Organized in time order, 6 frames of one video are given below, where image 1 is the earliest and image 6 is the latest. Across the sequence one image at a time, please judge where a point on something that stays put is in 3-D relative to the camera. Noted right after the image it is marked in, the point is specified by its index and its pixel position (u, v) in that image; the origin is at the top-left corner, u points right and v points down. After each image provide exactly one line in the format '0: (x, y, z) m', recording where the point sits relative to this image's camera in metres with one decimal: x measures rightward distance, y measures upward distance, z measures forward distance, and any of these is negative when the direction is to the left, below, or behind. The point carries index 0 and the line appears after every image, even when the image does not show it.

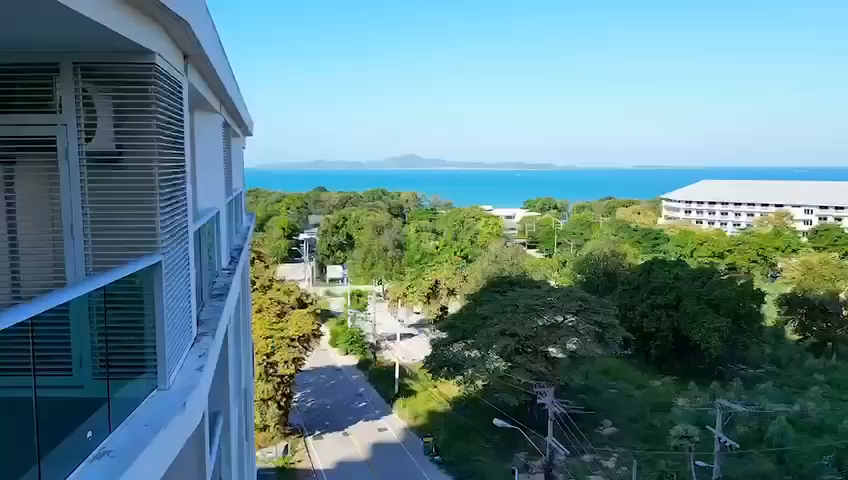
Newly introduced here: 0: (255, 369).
0: (-4.9, -3.7, +19.9) m
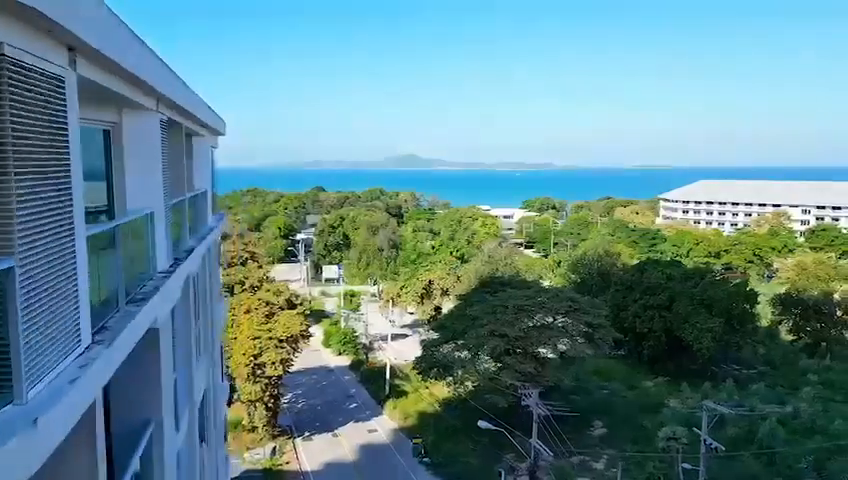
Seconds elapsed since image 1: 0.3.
0: (-5.3, -3.8, +19.8) m
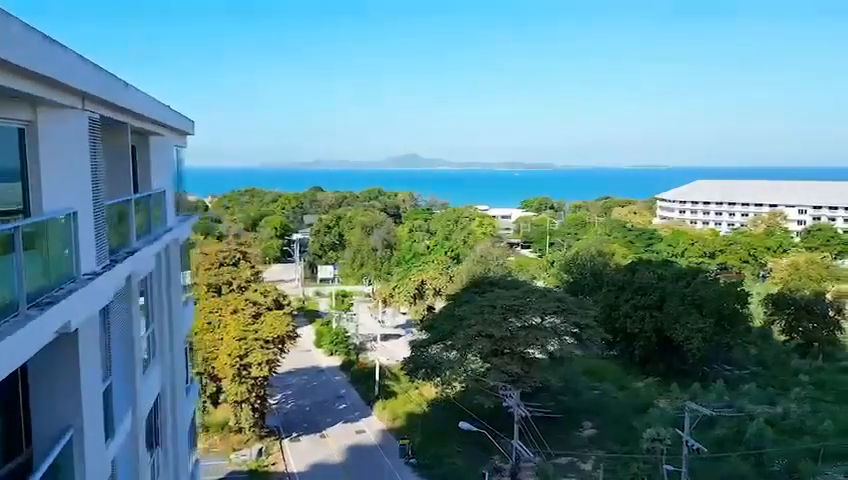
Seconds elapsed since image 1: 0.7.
0: (-5.7, -3.8, +19.7) m
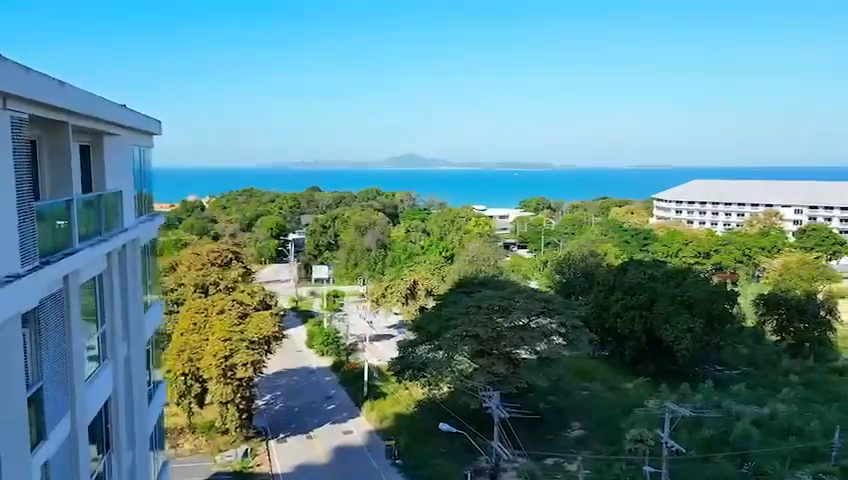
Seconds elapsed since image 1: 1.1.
0: (-6.1, -3.8, +19.6) m
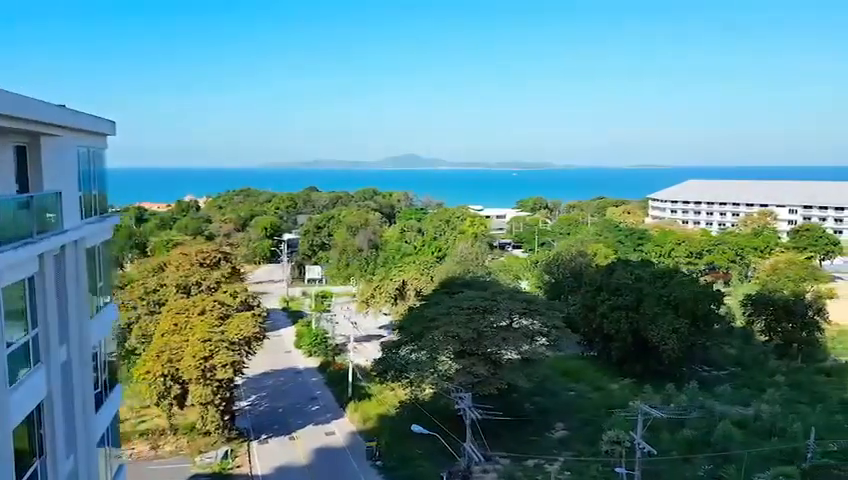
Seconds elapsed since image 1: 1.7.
0: (-6.6, -3.8, +19.5) m
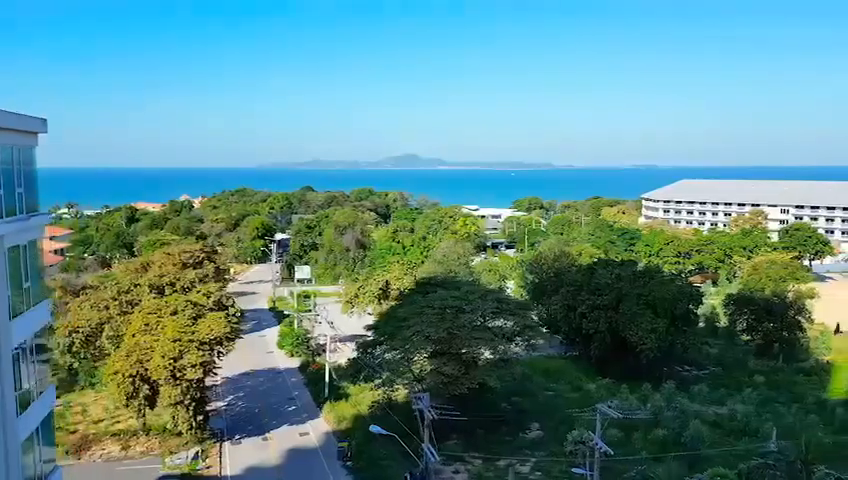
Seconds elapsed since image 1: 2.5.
0: (-7.5, -3.8, +19.4) m
